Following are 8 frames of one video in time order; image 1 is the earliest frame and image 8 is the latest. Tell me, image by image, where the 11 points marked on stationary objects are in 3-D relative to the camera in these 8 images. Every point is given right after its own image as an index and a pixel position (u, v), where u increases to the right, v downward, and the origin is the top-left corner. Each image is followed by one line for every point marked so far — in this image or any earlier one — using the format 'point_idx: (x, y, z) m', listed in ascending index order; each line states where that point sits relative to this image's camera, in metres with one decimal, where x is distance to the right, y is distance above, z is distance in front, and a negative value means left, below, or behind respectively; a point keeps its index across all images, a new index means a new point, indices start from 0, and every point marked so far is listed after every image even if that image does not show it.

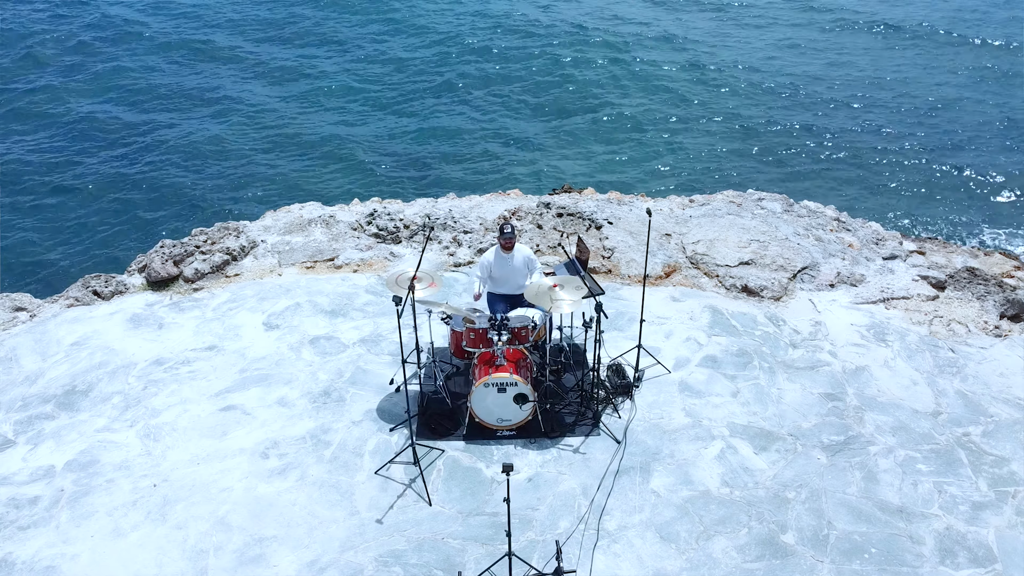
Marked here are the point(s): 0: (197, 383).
0: (-4.6, -1.4, +11.8) m
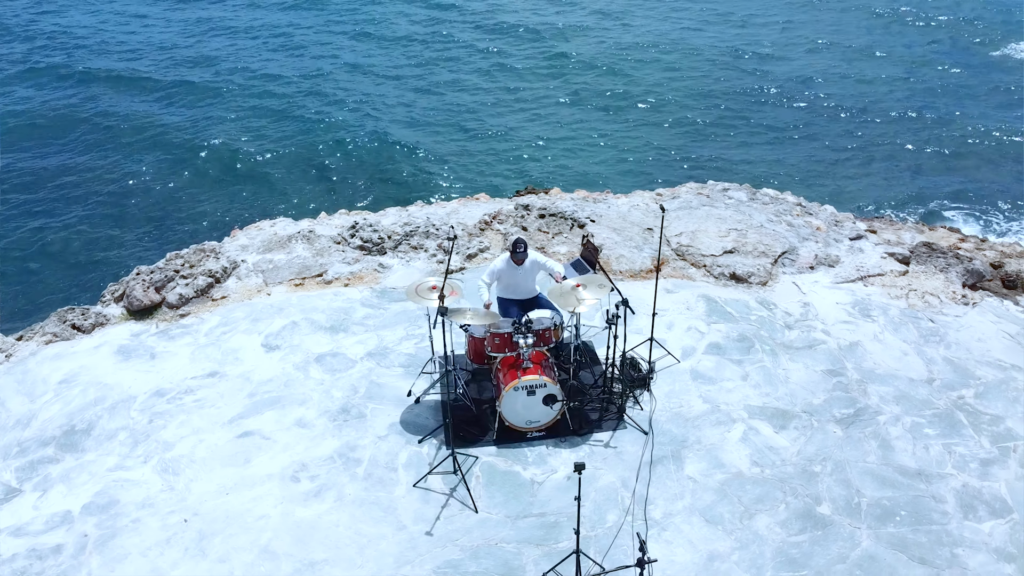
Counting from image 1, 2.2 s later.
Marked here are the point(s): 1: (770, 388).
0: (-4.4, -1.8, +11.4) m
1: (+3.8, -1.4, +11.6) m
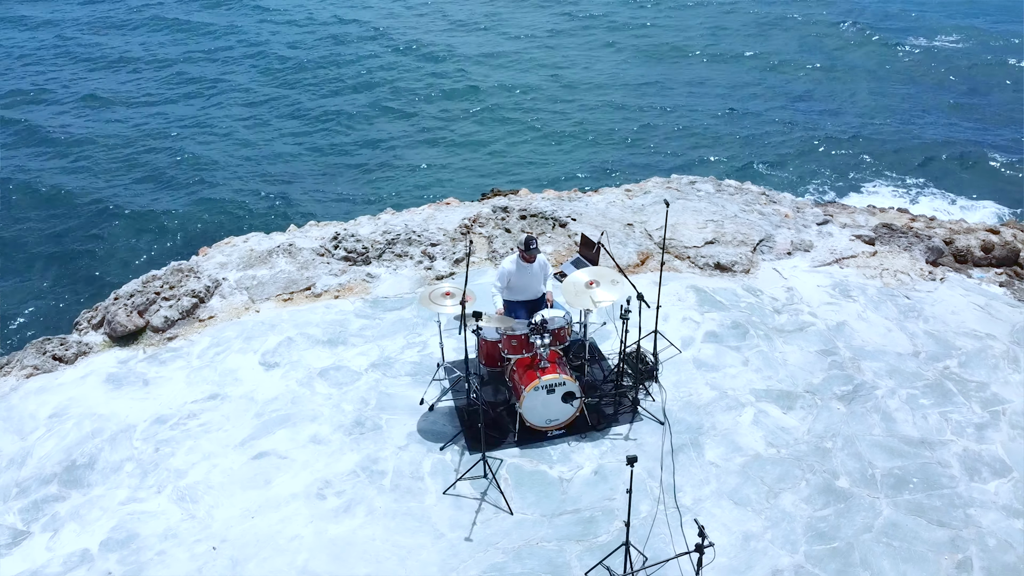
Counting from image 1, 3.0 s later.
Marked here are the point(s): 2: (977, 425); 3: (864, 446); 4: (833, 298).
0: (-4.1, -2.0, +11.1) m
1: (+3.9, -1.2, +12.0) m
2: (+6.3, -1.9, +10.9) m
3: (+4.7, -2.1, +10.6) m
4: (+5.4, -0.2, +13.5) m
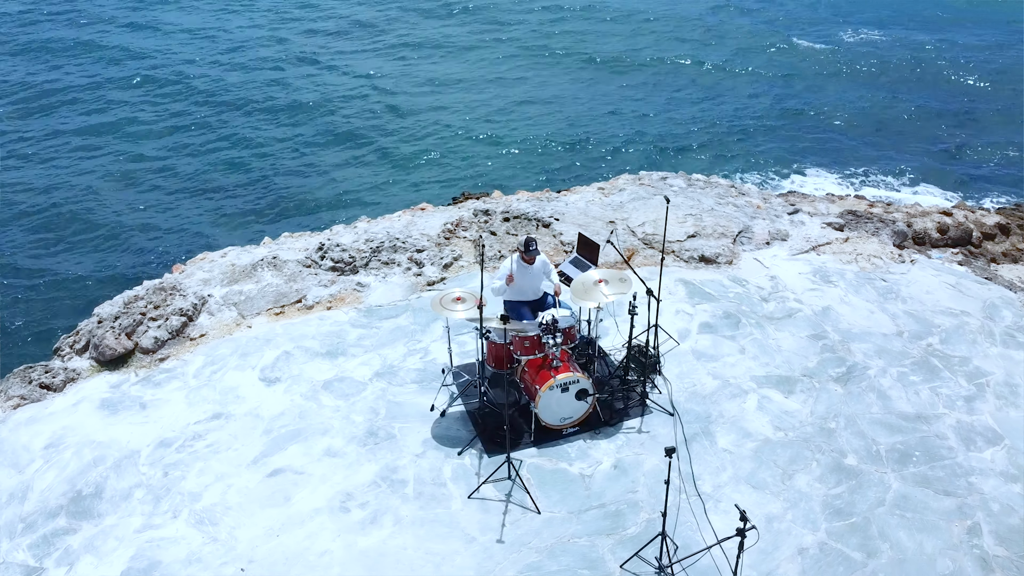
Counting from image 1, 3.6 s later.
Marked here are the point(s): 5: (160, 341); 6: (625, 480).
0: (-3.9, -2.3, +10.8) m
1: (+4.0, -1.1, +12.4) m
2: (+6.5, -1.6, +11.5) m
3: (+4.9, -1.9, +11.1) m
4: (+5.3, +0.1, +14.1) m
5: (-5.6, -0.8, +12.7) m
6: (+1.5, -2.5, +10.3) m
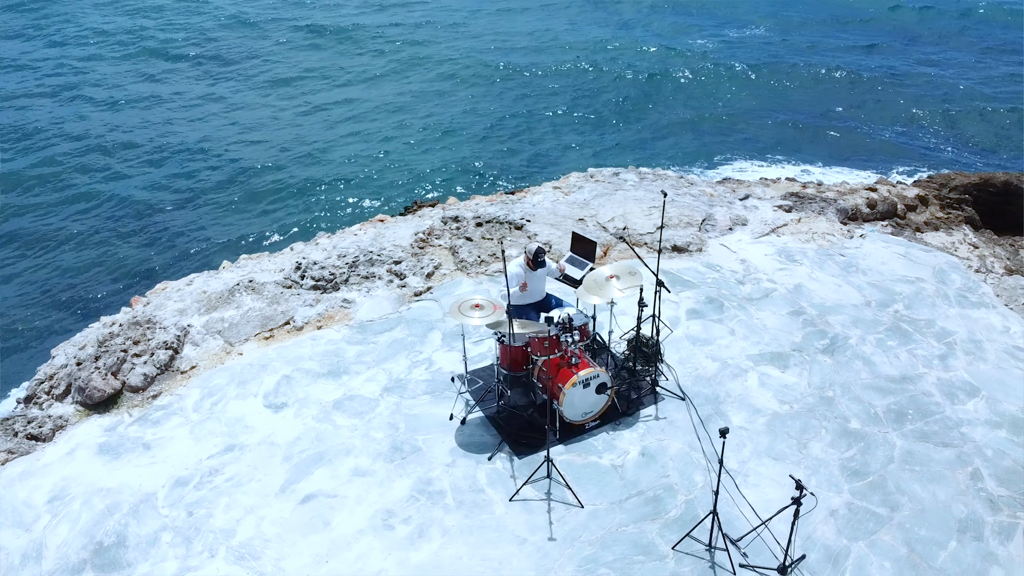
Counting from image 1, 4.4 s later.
0: (-3.5, -2.6, +10.5) m
1: (+4.0, -0.8, +13.1) m
2: (+6.7, -1.1, +12.5) m
3: (+5.2, -1.5, +11.9) m
4: (+5.0, +0.4, +14.9) m
5: (-5.5, -1.4, +12.2) m
6: (+1.9, -2.4, +10.7) m
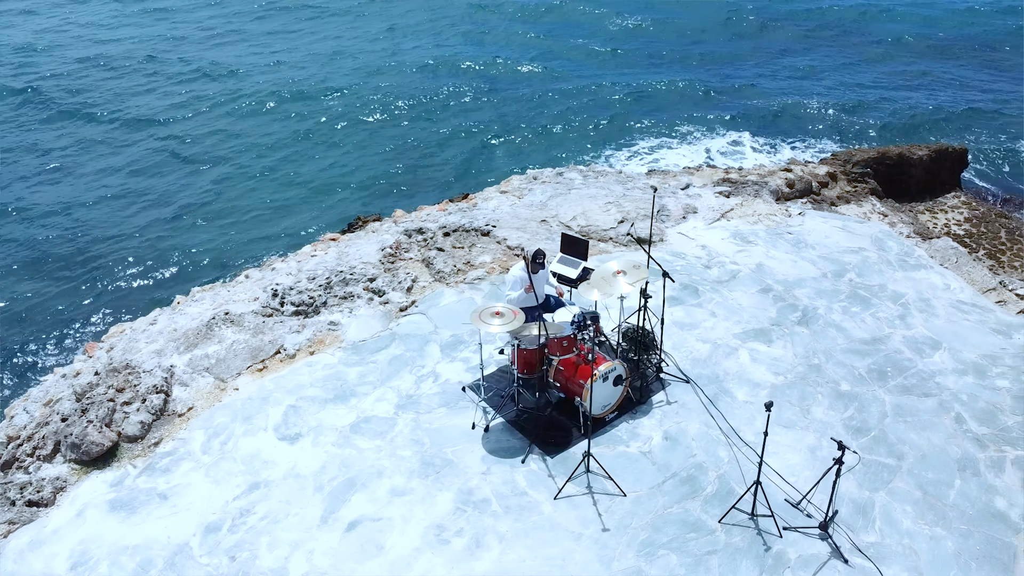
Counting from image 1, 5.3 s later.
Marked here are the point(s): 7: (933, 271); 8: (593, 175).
0: (-2.9, -3.0, +10.2) m
1: (+3.9, -0.5, +13.9) m
2: (+6.6, -0.5, +13.7) m
3: (+5.3, -1.1, +12.9) m
4: (+4.5, +0.8, +15.8) m
5: (-5.3, -2.0, +11.5) m
6: (+2.4, -2.2, +11.2) m
7: (+7.9, +0.3, +14.9) m
8: (+1.9, +2.8, +19.3) m
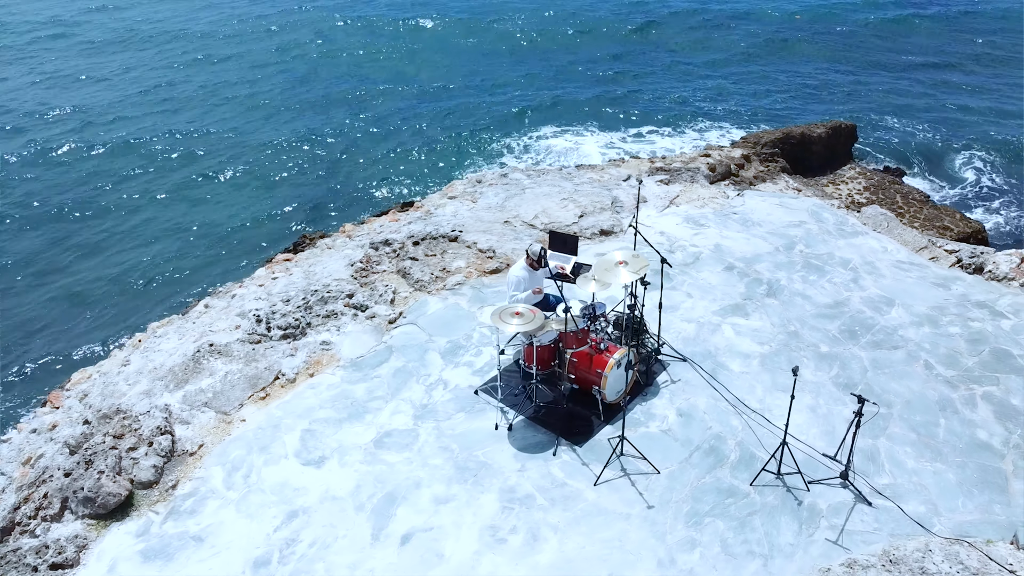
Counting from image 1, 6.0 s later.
0: (-2.2, -3.3, +10.1) m
1: (+3.7, -0.1, +14.7) m
2: (+6.4, +0.2, +15.0) m
3: (+5.2, -0.6, +14.0) m
4: (+3.8, +1.2, +16.8) m
5: (-4.9, -2.5, +11.0) m
6: (+2.7, -2.0, +11.8) m
7: (+7.3, +1.1, +16.4) m
8: (+0.6, +2.9, +19.8) m
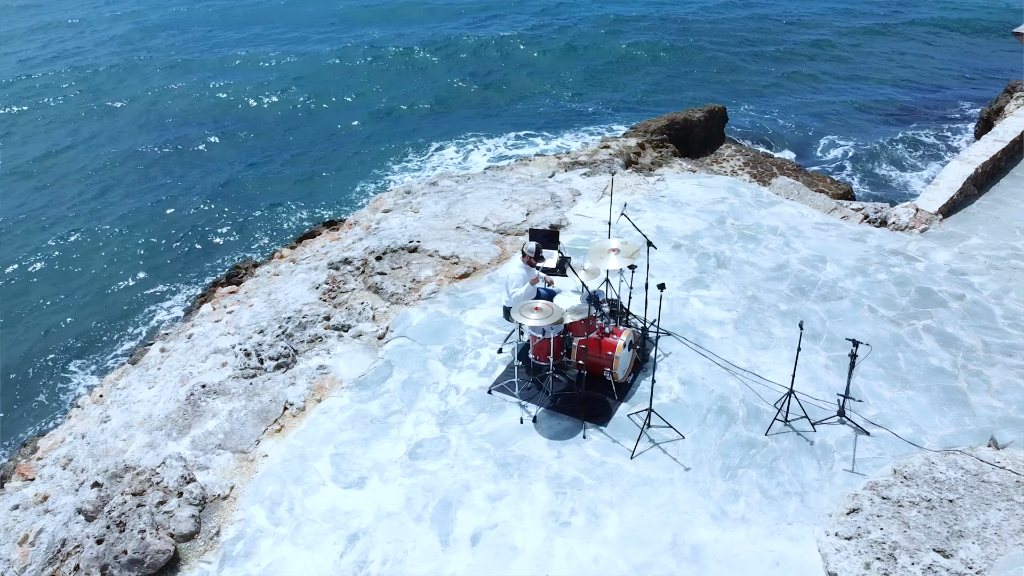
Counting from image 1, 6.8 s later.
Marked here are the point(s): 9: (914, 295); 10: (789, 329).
0: (-1.3, -3.4, +10.2) m
1: (+3.1, +0.3, +15.9) m
2: (+5.7, +0.9, +16.7) m
3: (+4.8, +0.1, +15.4) m
4: (+2.7, +1.6, +17.9) m
5: (-4.2, -3.0, +10.6) m
6: (+3.0, -1.6, +12.8) m
7: (+6.2, +1.9, +18.2) m
8: (-1.3, +2.8, +20.2) m
9: (+7.5, -0.1, +14.9) m
10: (+4.9, -0.7, +14.1) m
